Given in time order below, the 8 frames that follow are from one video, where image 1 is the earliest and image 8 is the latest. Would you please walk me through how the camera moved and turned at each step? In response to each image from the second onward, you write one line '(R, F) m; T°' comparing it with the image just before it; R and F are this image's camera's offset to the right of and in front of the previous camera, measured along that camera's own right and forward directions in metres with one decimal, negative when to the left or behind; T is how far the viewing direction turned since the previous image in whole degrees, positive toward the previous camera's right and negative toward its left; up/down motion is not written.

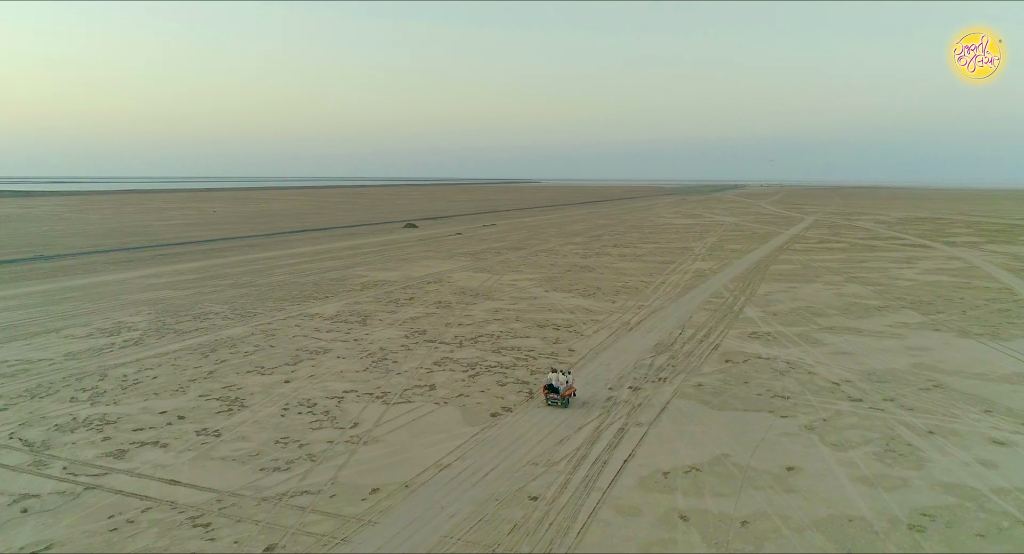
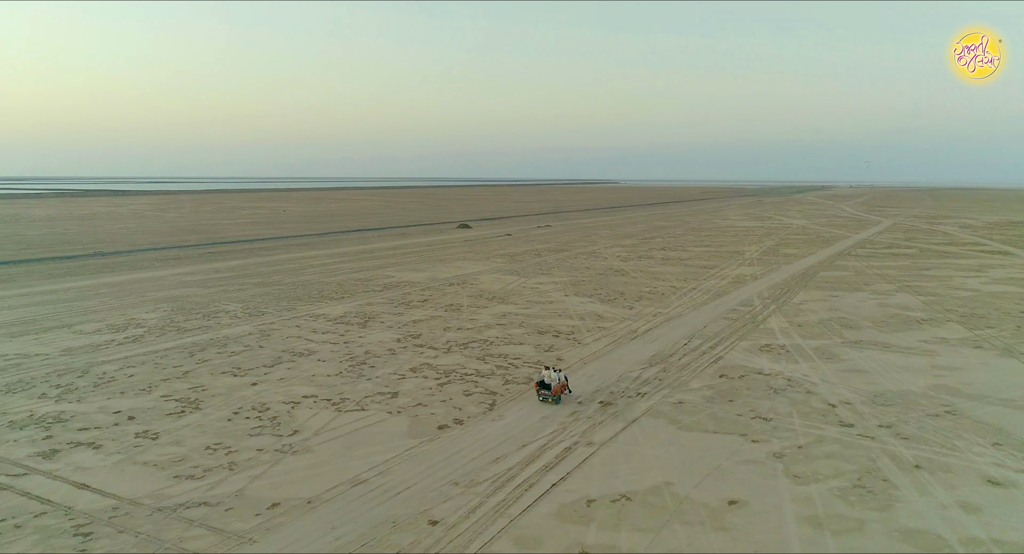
(+1.6, +0.6) m; -6°
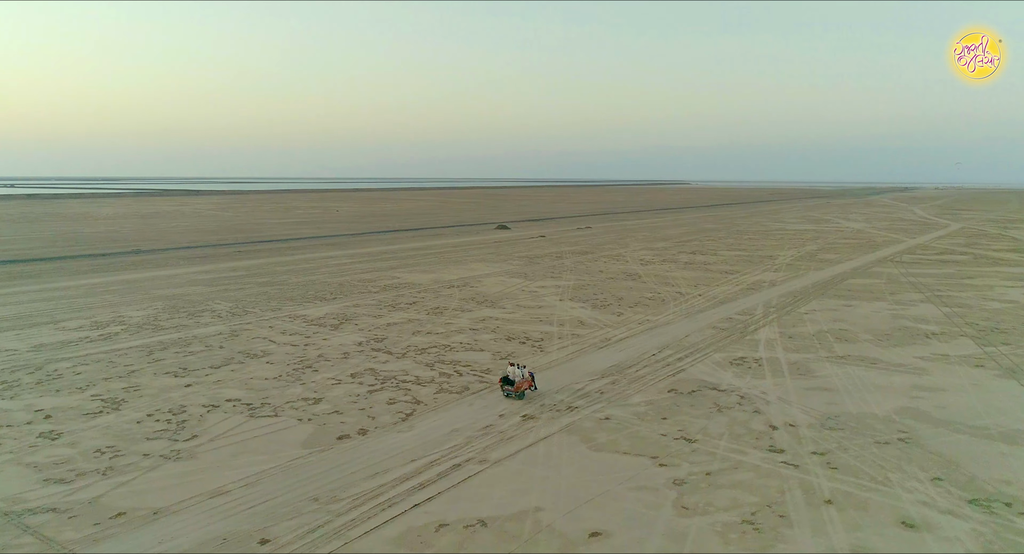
(+2.0, +0.6) m; -6°
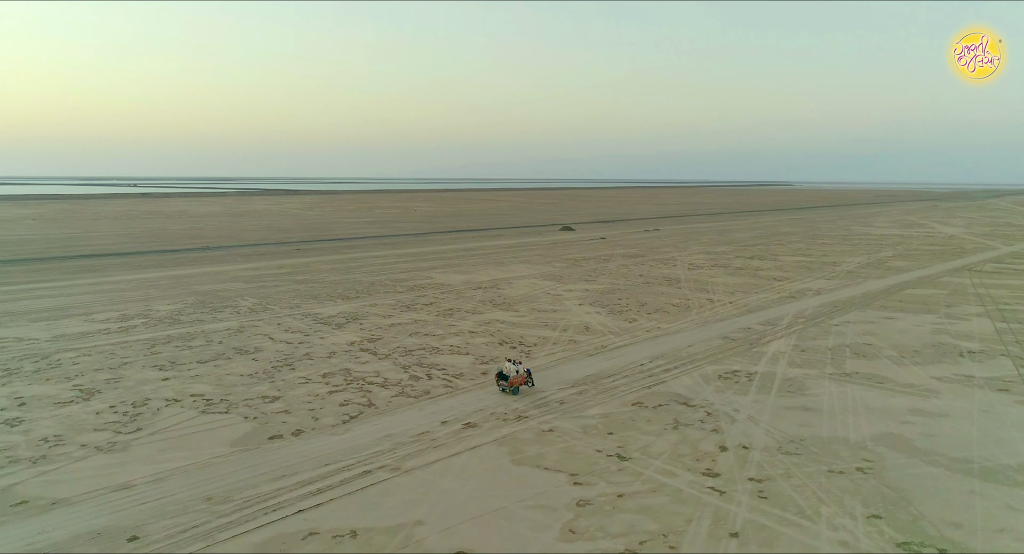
(+1.9, +0.4) m; -7°
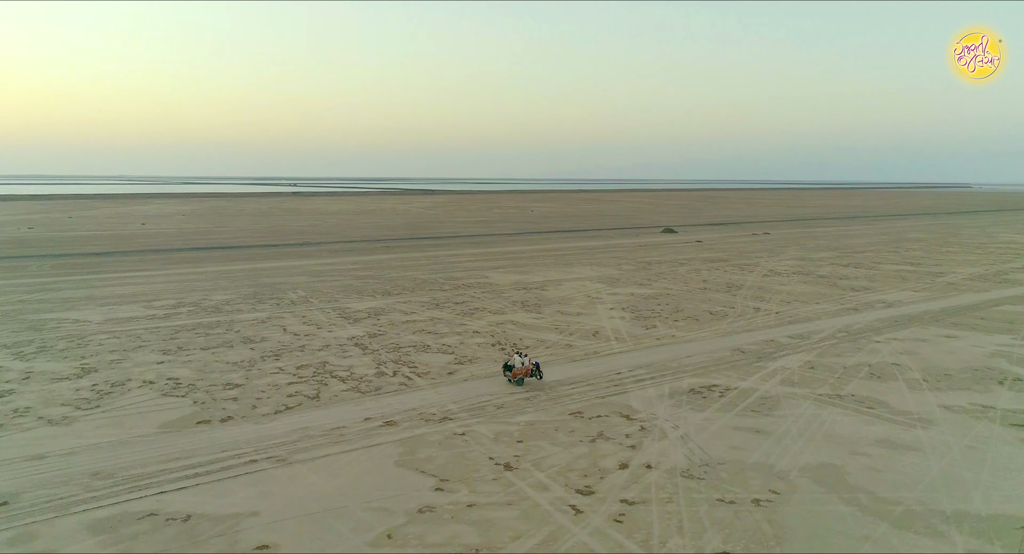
(+2.8, +0.5) m; -11°
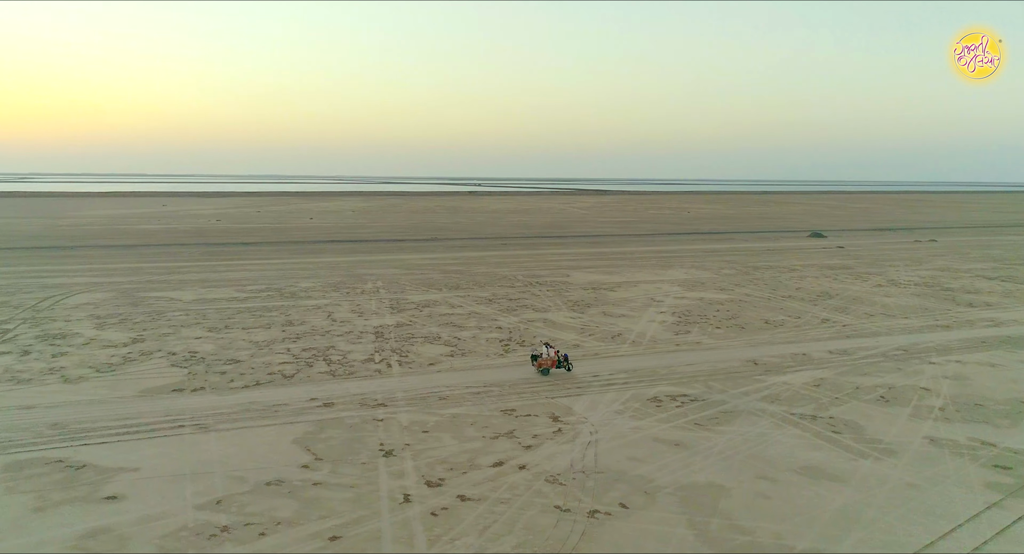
(+3.3, +0.4) m; -15°
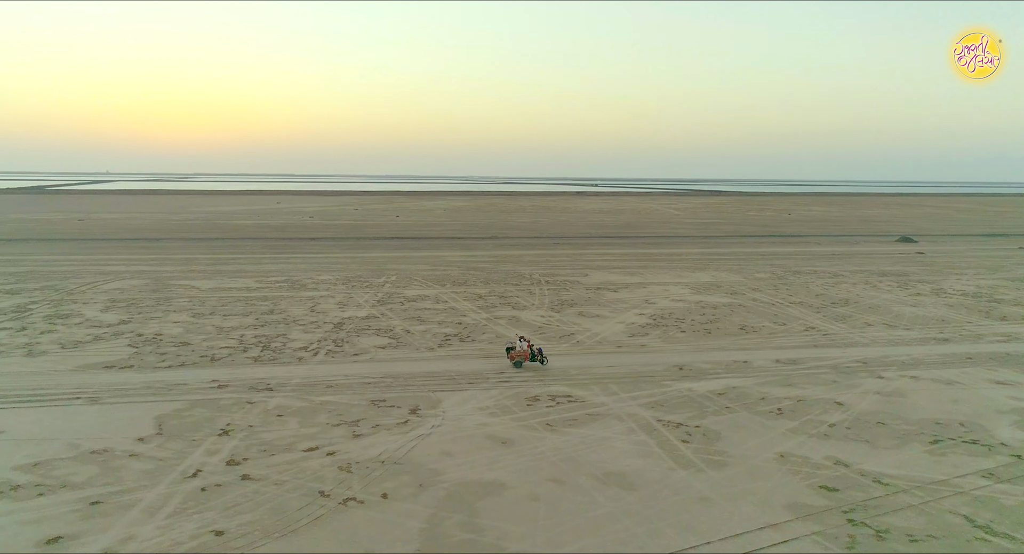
(+3.4, +0.2) m; -10°
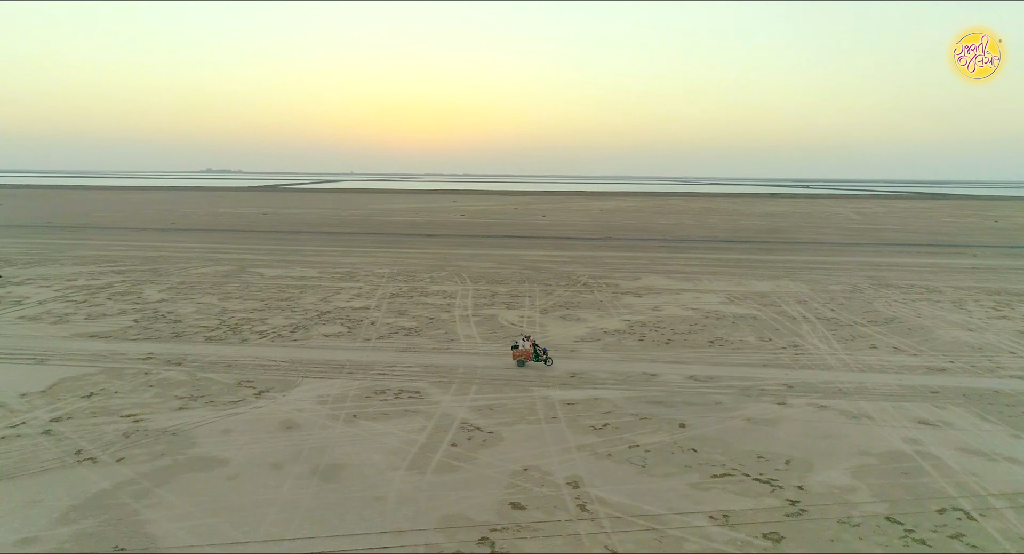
(+4.9, +0.7) m; -17°
